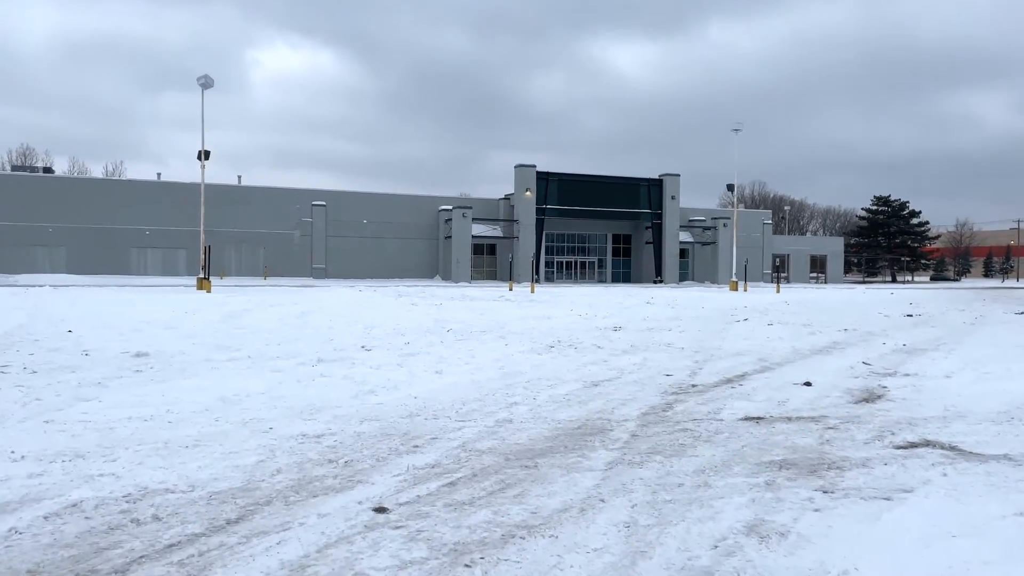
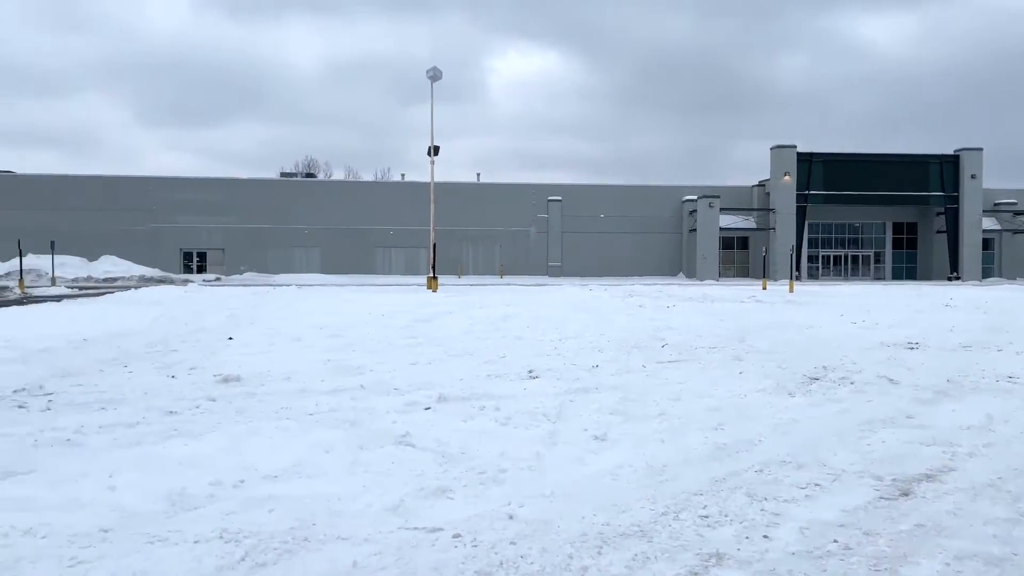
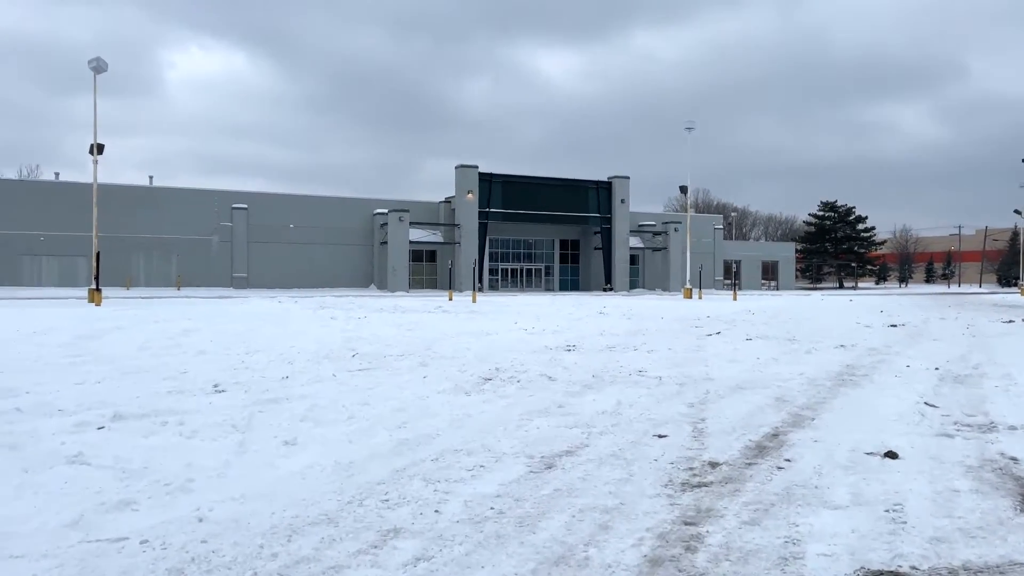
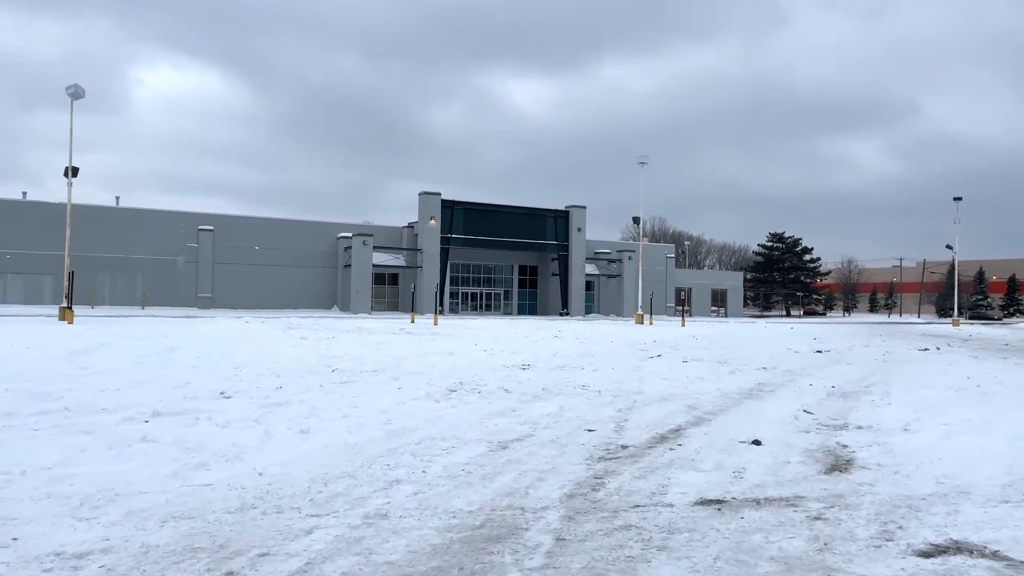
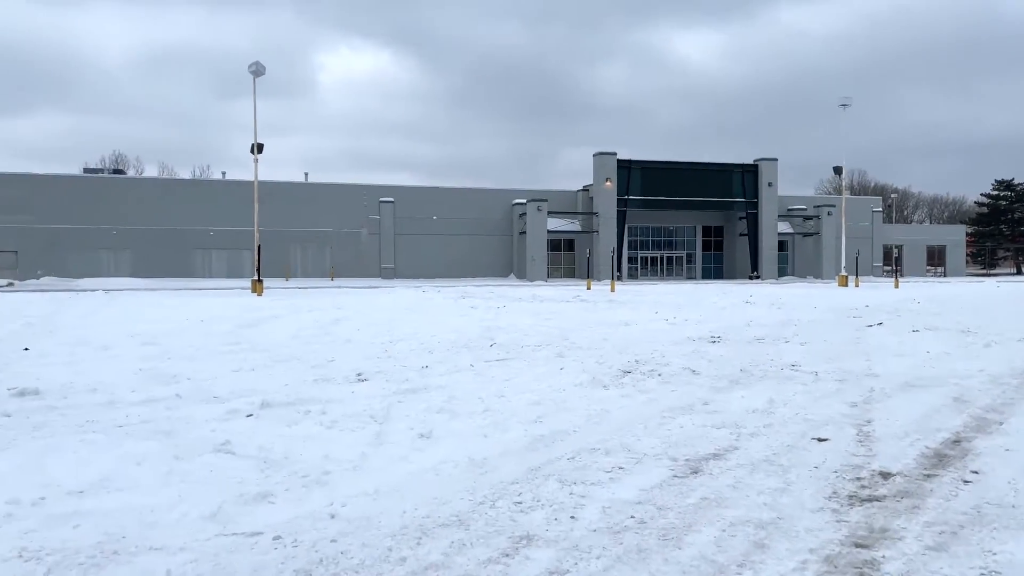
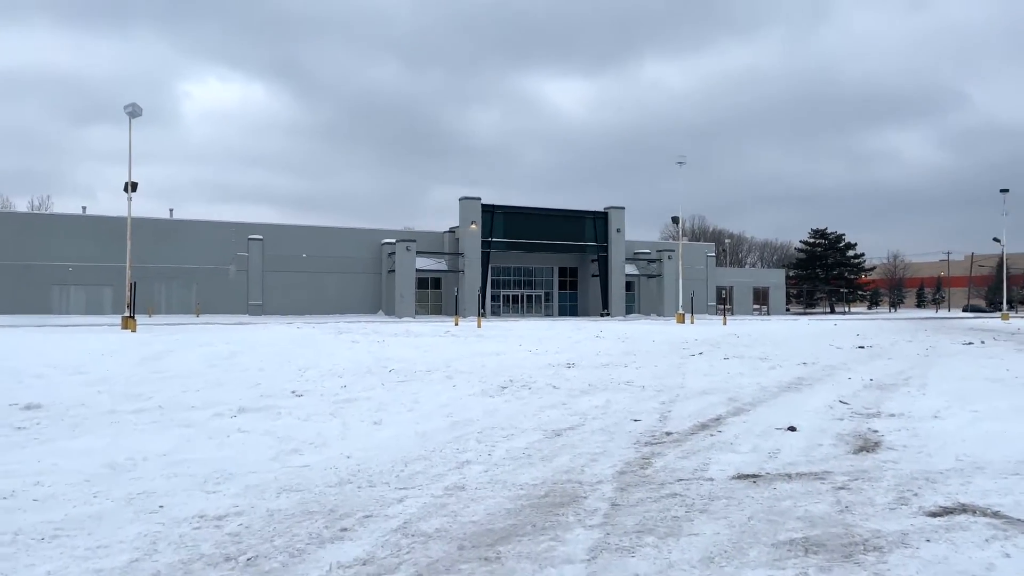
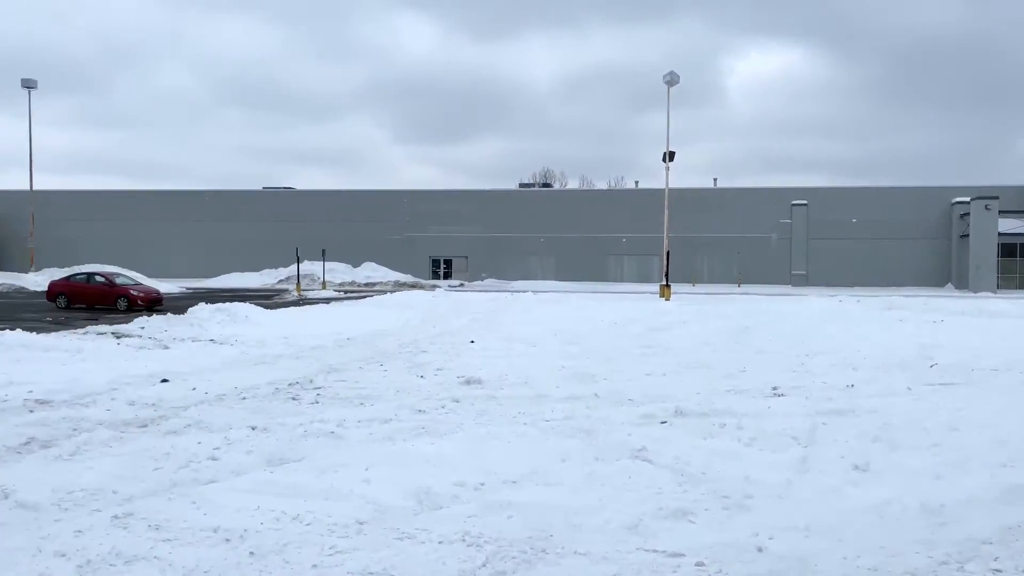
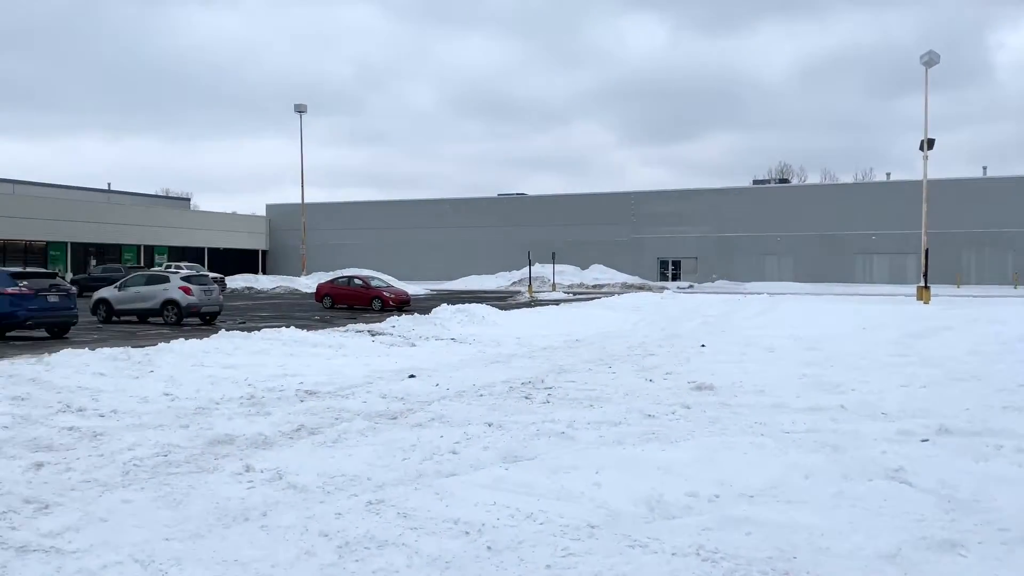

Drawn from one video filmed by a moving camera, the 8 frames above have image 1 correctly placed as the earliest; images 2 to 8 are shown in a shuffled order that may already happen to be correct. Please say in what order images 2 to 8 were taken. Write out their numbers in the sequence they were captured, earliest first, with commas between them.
6, 4, 3, 5, 2, 7, 8
